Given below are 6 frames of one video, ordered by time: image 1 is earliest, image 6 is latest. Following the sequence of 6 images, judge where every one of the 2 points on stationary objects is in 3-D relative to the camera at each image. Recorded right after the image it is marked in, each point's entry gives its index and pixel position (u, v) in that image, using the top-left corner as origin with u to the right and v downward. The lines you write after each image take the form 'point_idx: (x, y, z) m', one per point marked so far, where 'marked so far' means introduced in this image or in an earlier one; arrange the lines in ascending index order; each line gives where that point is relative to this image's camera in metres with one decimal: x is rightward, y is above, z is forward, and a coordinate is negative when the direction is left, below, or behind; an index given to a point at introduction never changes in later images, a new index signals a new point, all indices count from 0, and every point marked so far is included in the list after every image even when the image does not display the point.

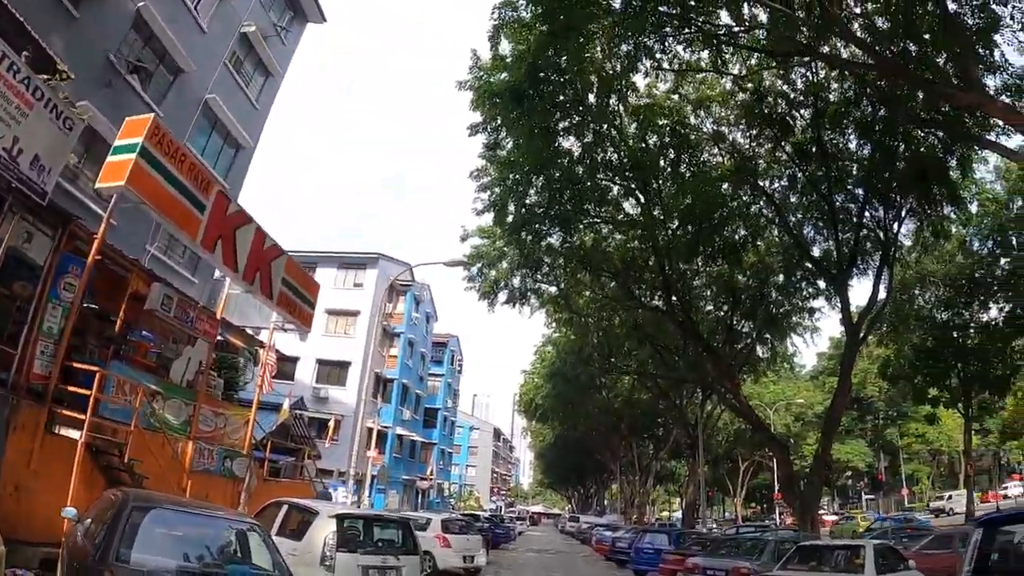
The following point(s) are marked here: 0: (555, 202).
0: (+0.8, +1.9, +15.7) m
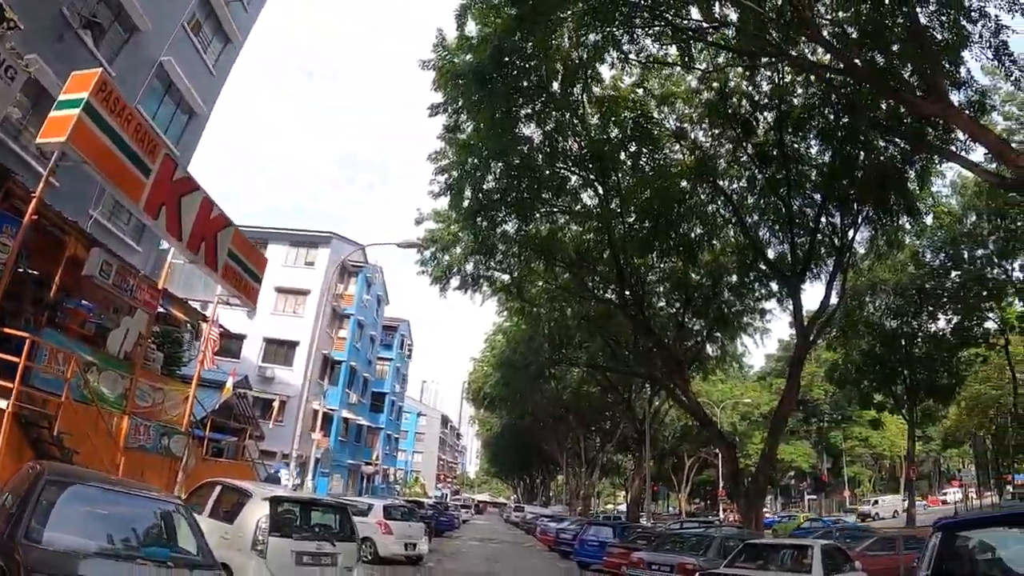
0: (0.0, +2.1, +15.5) m
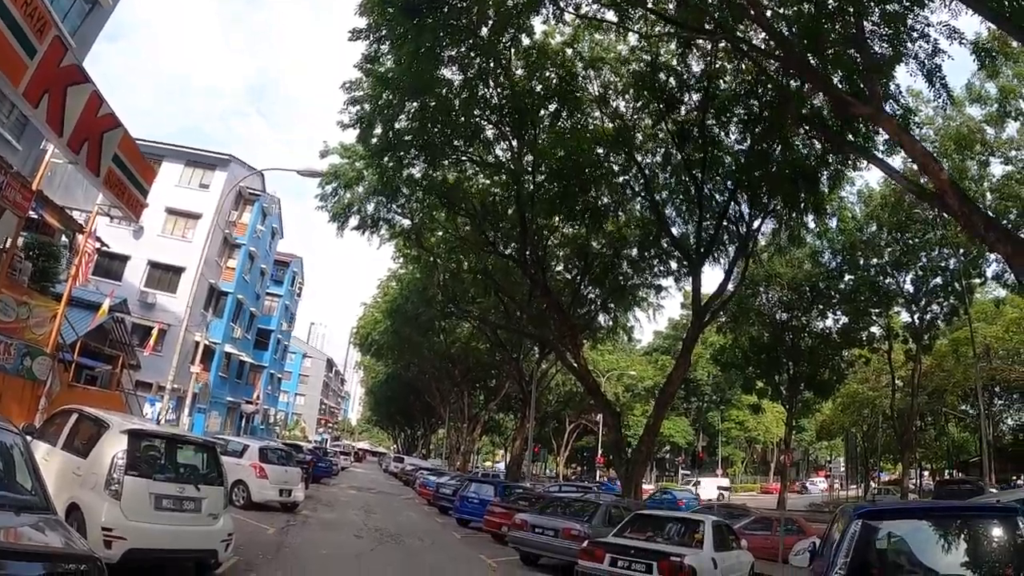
0: (-1.7, +3.1, +14.9) m
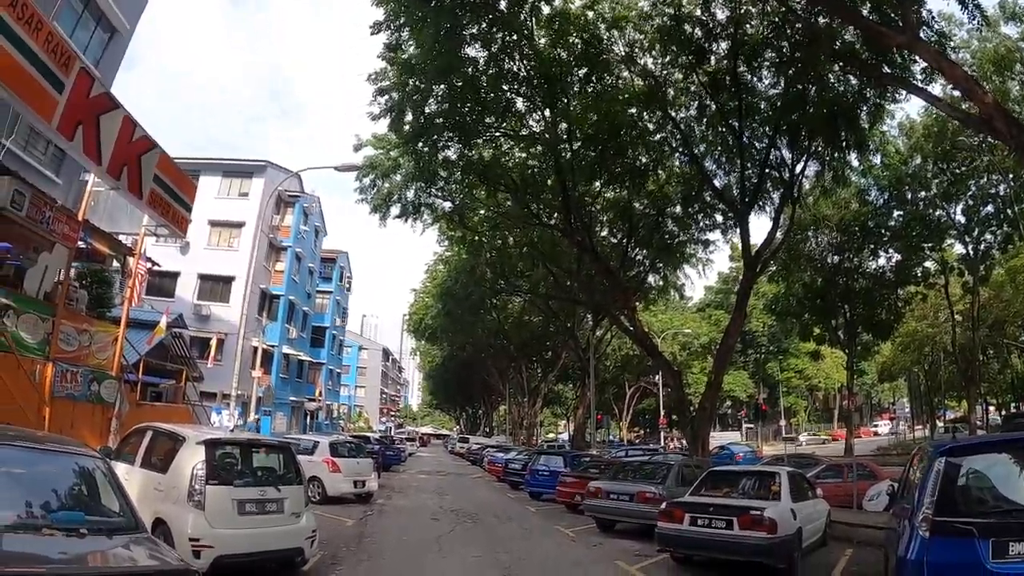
0: (-1.1, +3.5, +14.8) m
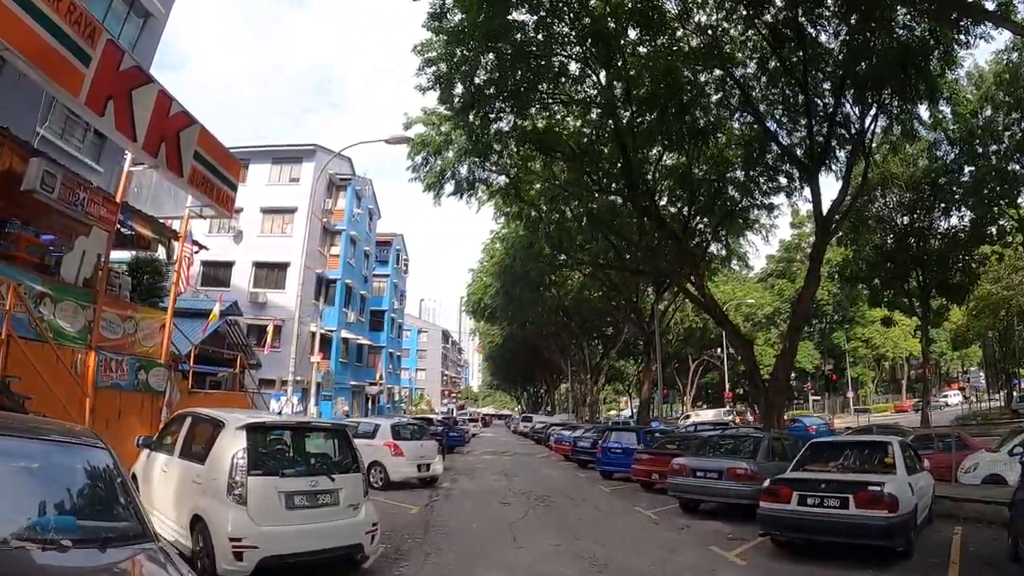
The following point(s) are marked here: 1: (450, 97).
0: (-0.1, +4.0, +14.2) m
1: (-1.3, +3.9, +14.9) m
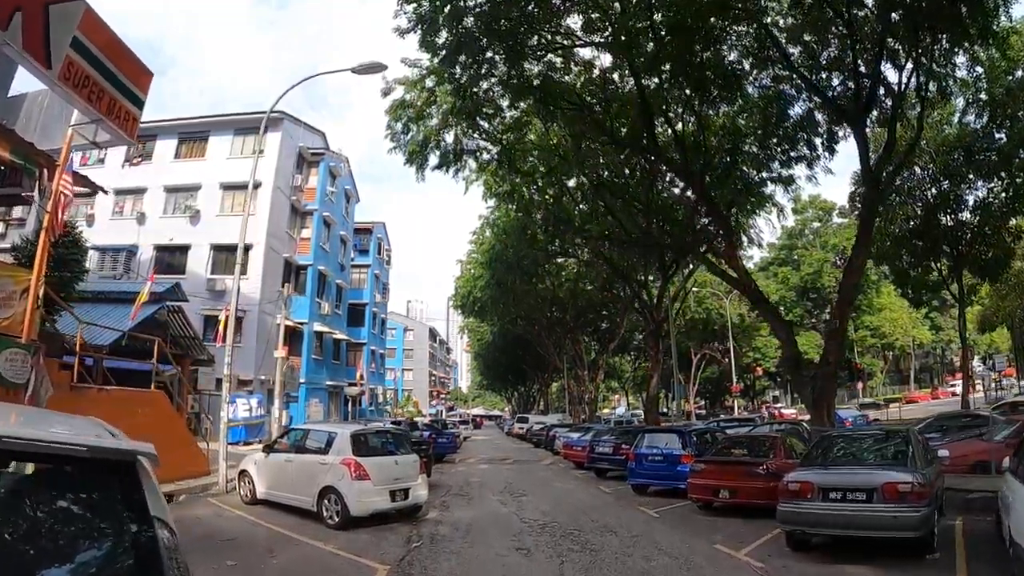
0: (-0.2, +4.4, +12.1) m
1: (-1.4, +4.2, +12.7) m
